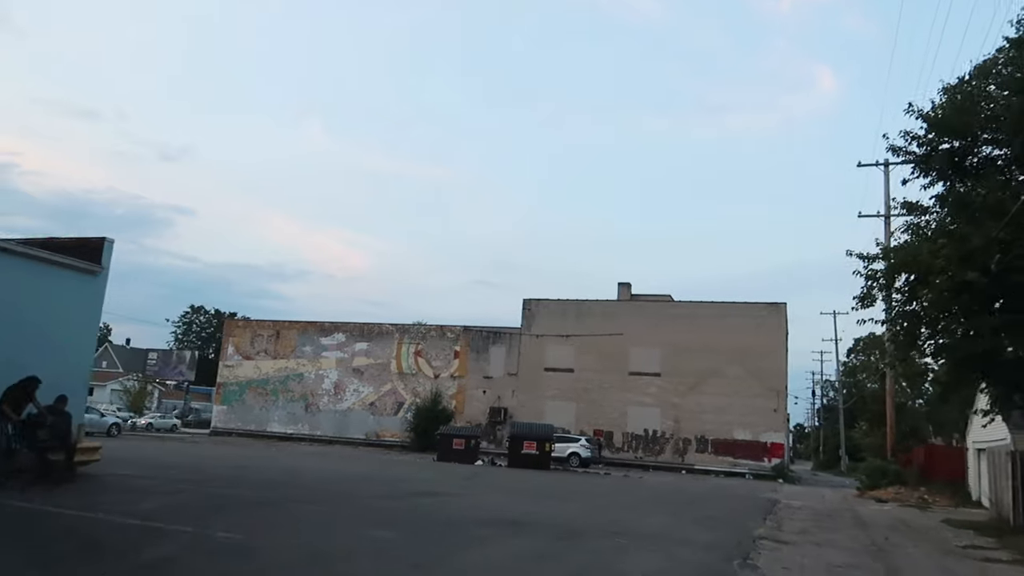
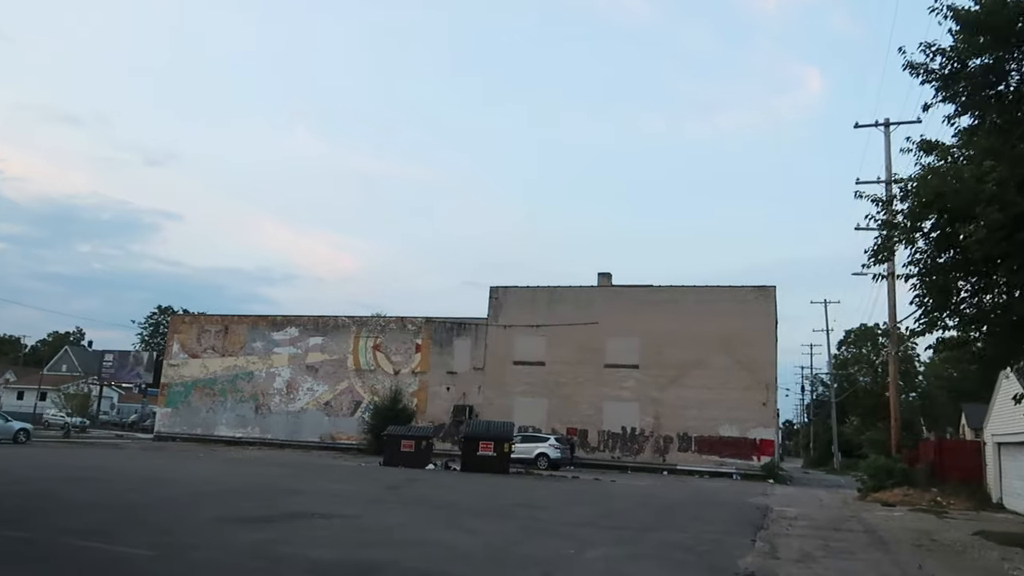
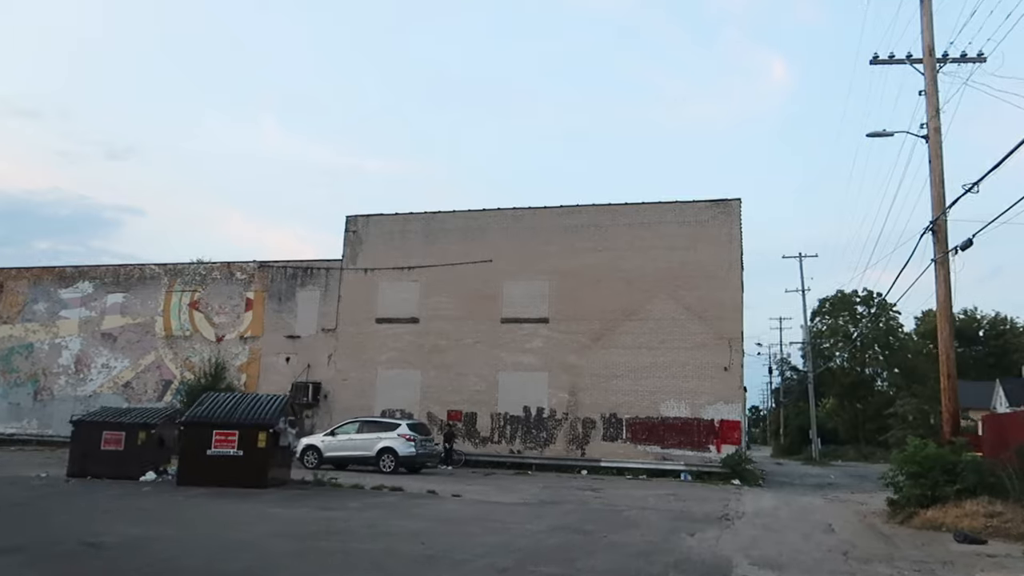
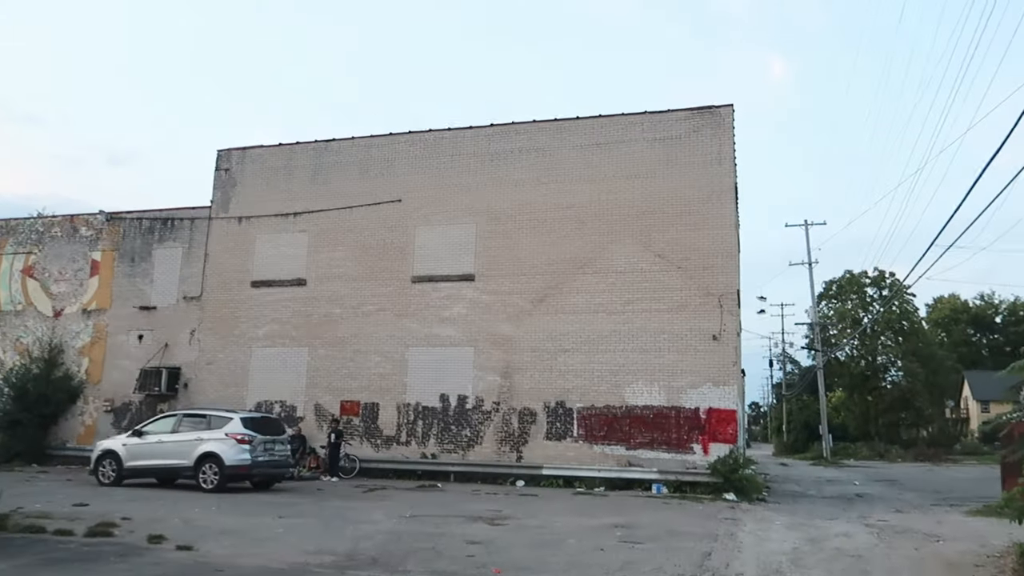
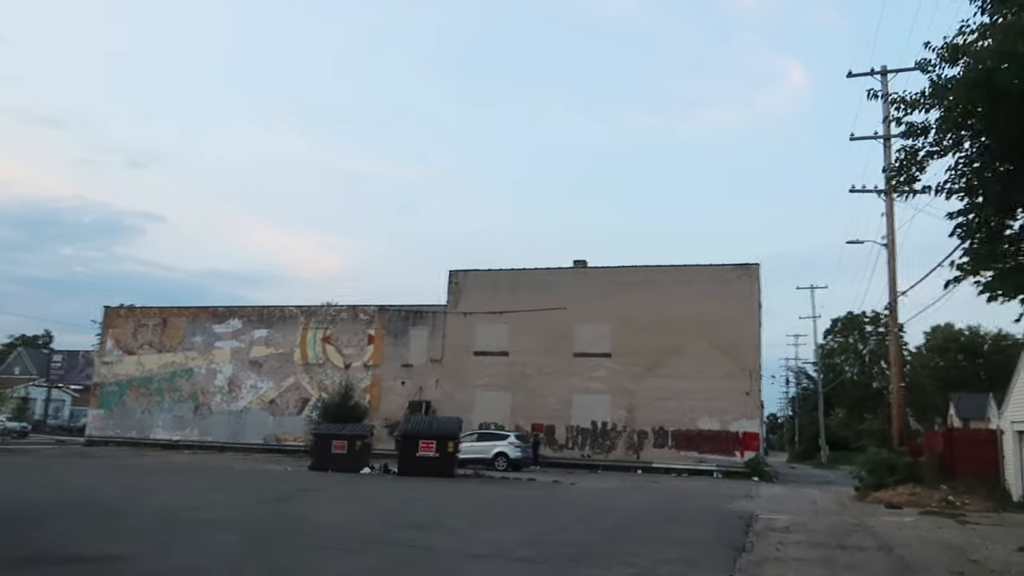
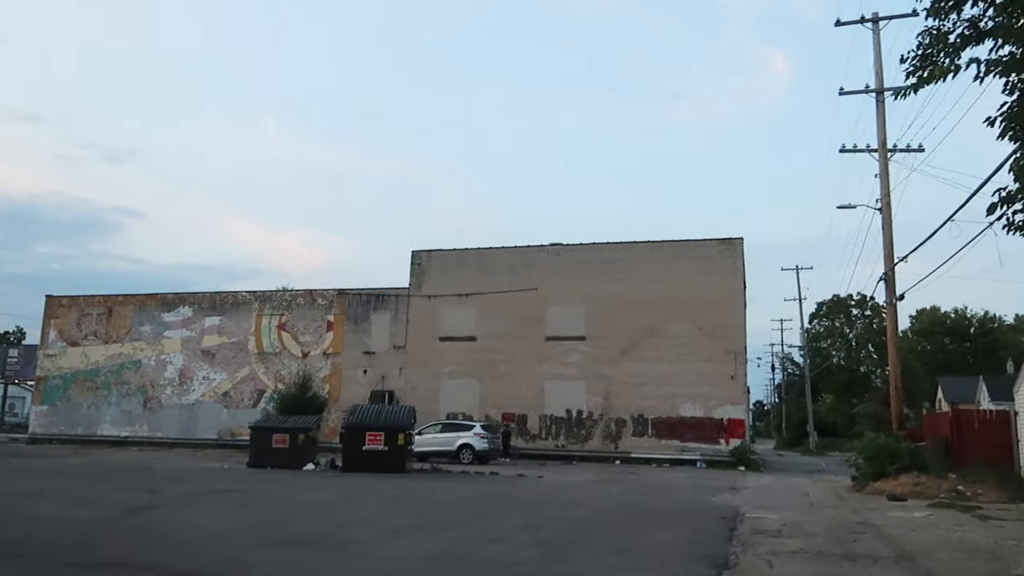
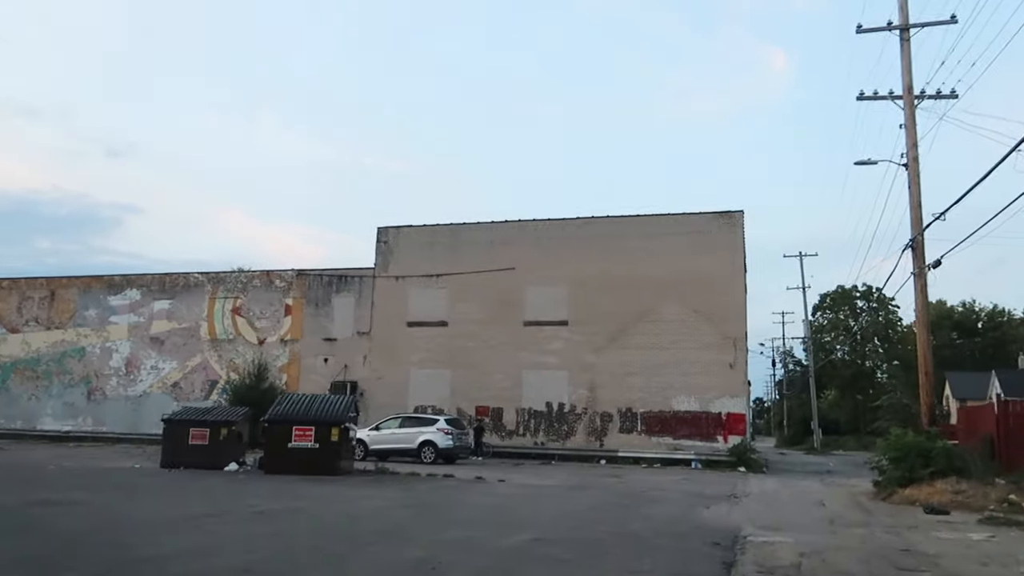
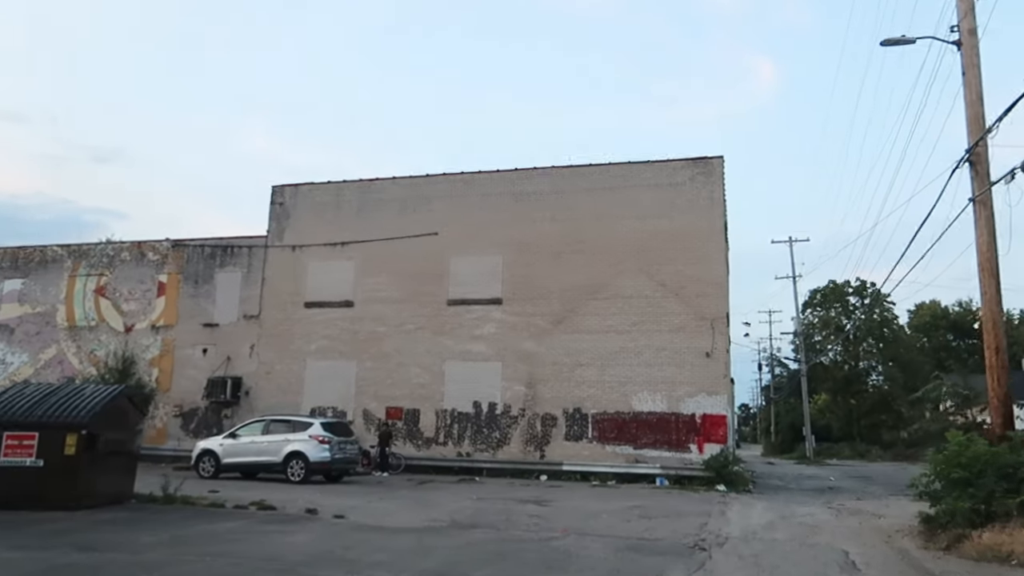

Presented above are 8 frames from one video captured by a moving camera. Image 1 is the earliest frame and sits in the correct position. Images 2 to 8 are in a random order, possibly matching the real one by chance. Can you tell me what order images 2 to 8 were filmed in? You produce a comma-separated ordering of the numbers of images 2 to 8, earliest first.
2, 5, 6, 7, 3, 8, 4
